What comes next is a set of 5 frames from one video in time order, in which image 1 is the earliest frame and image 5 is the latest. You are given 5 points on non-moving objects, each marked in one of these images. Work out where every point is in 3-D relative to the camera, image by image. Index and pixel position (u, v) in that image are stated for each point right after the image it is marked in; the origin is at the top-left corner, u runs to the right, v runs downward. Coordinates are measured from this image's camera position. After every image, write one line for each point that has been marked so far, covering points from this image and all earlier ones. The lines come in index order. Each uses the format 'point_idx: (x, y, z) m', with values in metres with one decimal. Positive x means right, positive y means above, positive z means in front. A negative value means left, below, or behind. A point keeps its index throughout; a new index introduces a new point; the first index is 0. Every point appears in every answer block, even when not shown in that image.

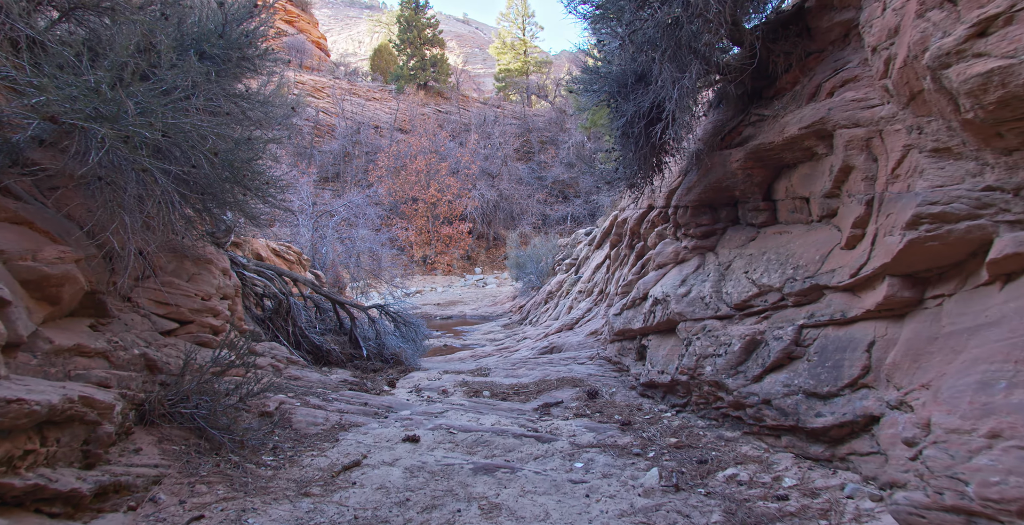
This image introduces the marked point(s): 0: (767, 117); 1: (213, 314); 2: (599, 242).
0: (+2.1, +1.2, +4.5) m
1: (-2.8, -0.5, +5.1) m
2: (+1.6, +0.4, +9.8) m
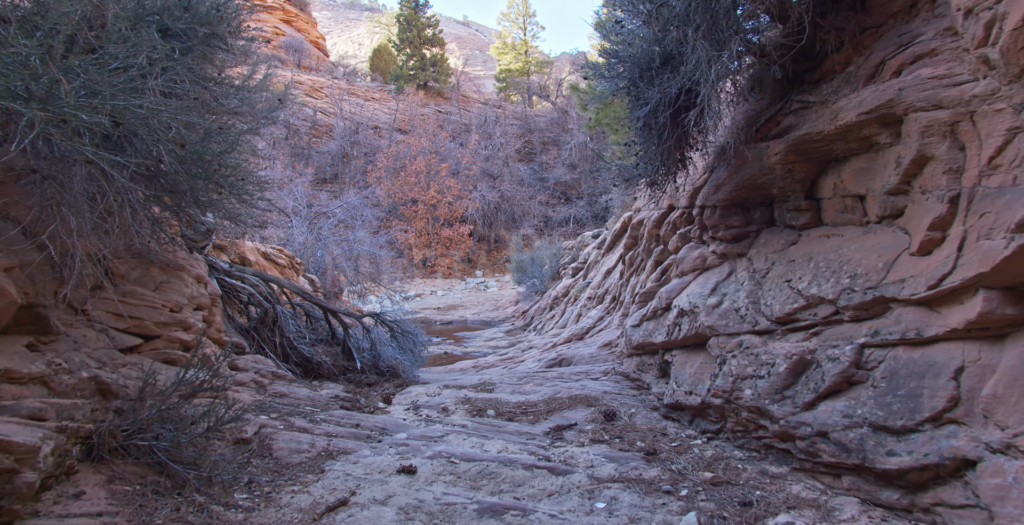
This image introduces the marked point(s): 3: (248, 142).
0: (+2.1, +1.1, +3.9) m
1: (-2.7, -0.5, +4.5) m
2: (+1.7, +0.3, +9.3) m
3: (-2.5, +1.1, +5.0) m
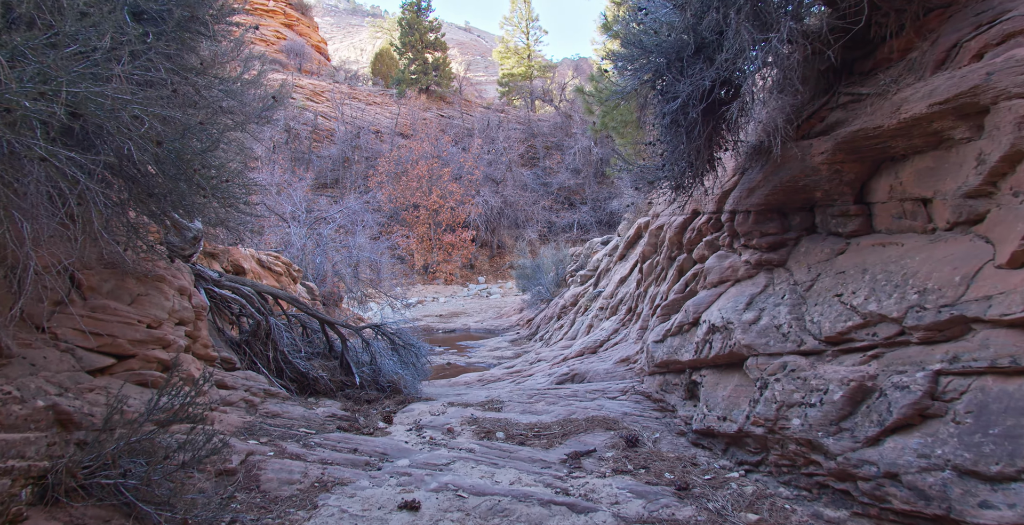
0: (+2.2, +1.1, +3.5) m
1: (-2.6, -0.6, +4.1) m
2: (+1.8, +0.2, +8.8) m
3: (-2.4, +1.0, +4.6) m
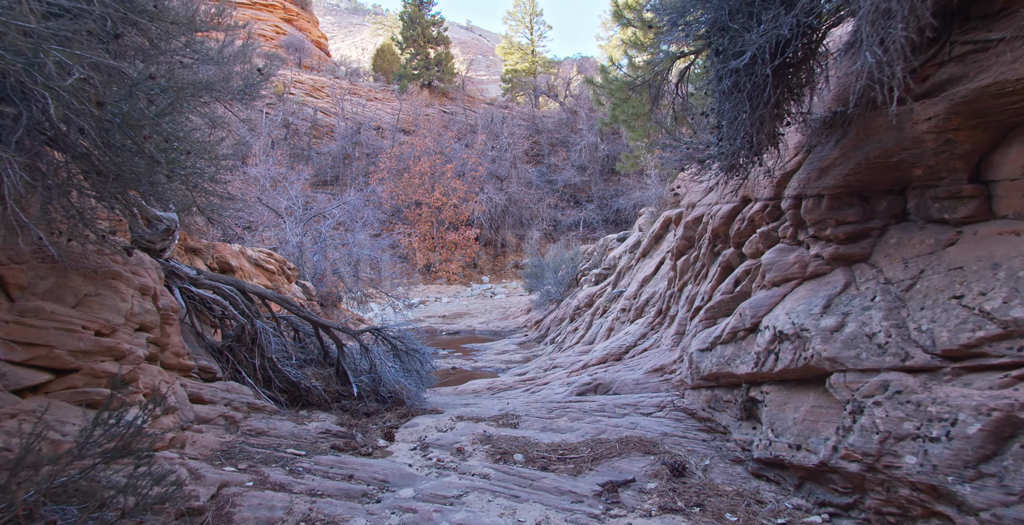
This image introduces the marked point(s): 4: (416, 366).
0: (+2.4, +1.1, +2.7) m
1: (-2.4, -0.6, +3.4) m
2: (+1.9, +0.2, +8.1) m
3: (-2.2, +1.1, +3.9) m
4: (-1.3, -1.3, +7.2) m
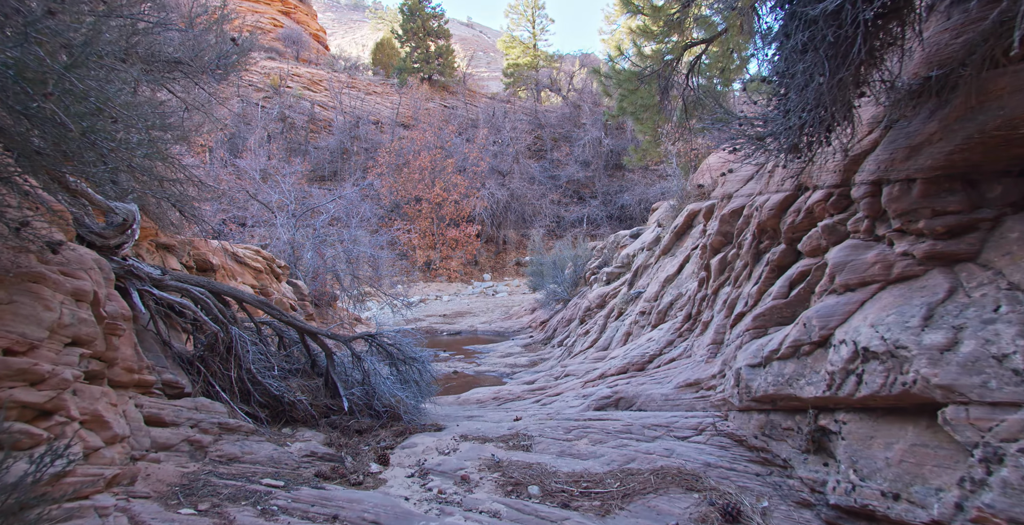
0: (+2.5, +1.1, +2.0) m
1: (-2.3, -0.6, +2.7) m
2: (+2.1, +0.2, +7.4) m
3: (-2.1, +1.1, +3.2) m
4: (-1.2, -1.3, +6.5) m
